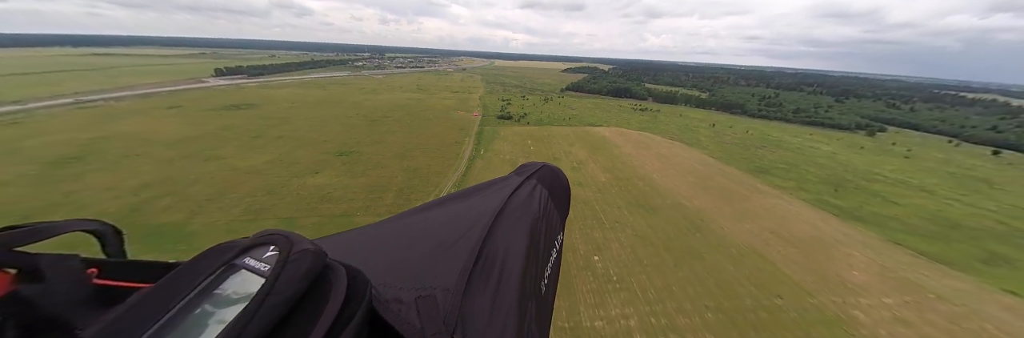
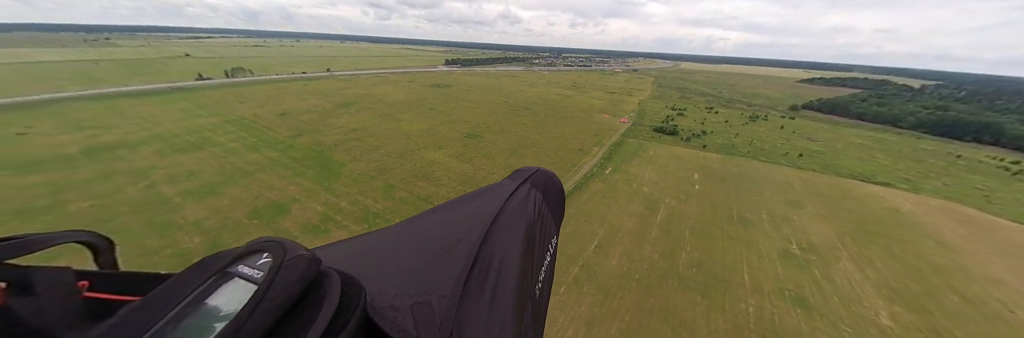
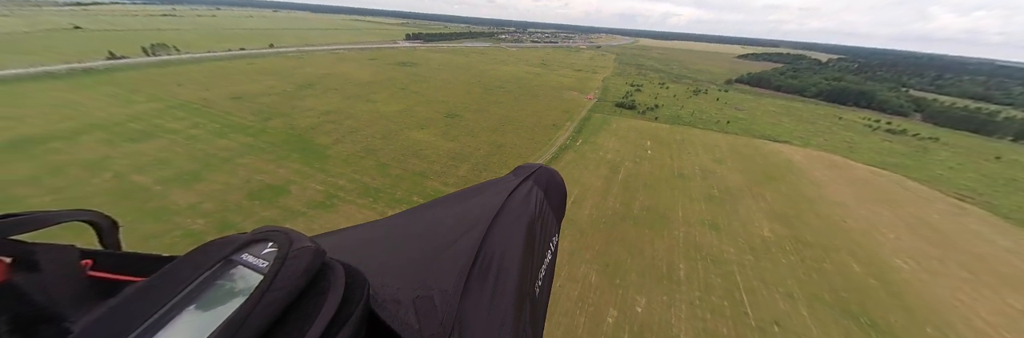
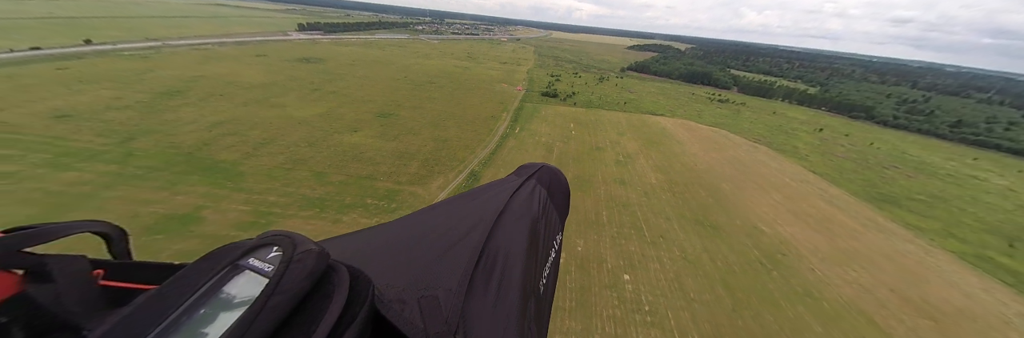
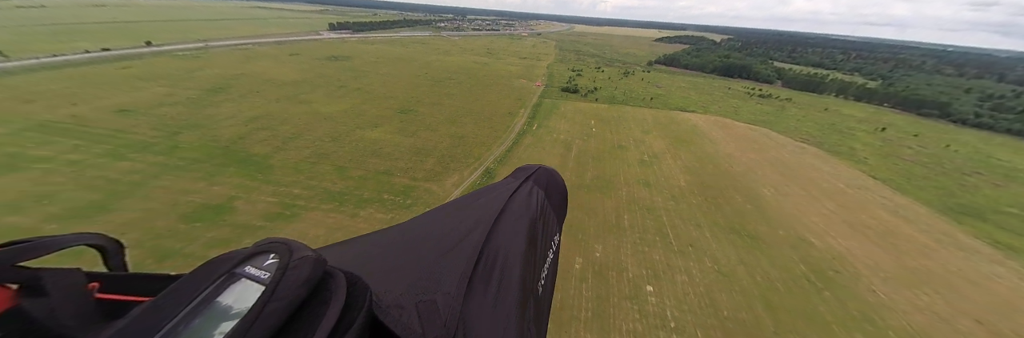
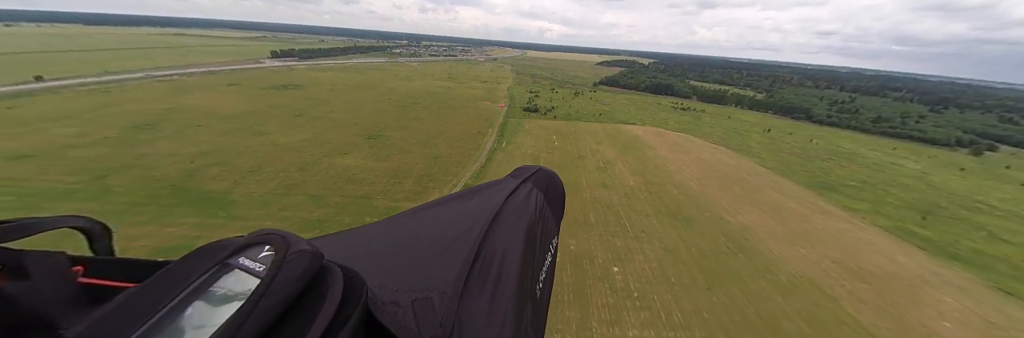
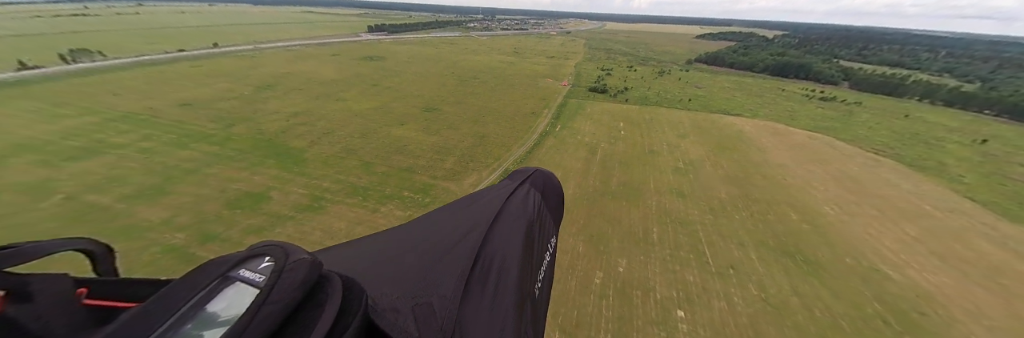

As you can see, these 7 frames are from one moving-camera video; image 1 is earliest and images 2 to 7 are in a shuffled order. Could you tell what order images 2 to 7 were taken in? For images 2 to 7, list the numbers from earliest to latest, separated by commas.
6, 4, 5, 7, 3, 2
